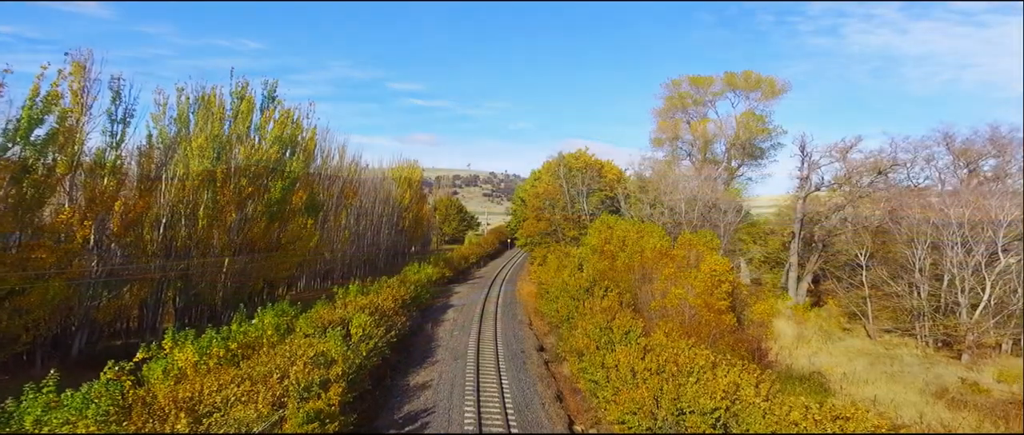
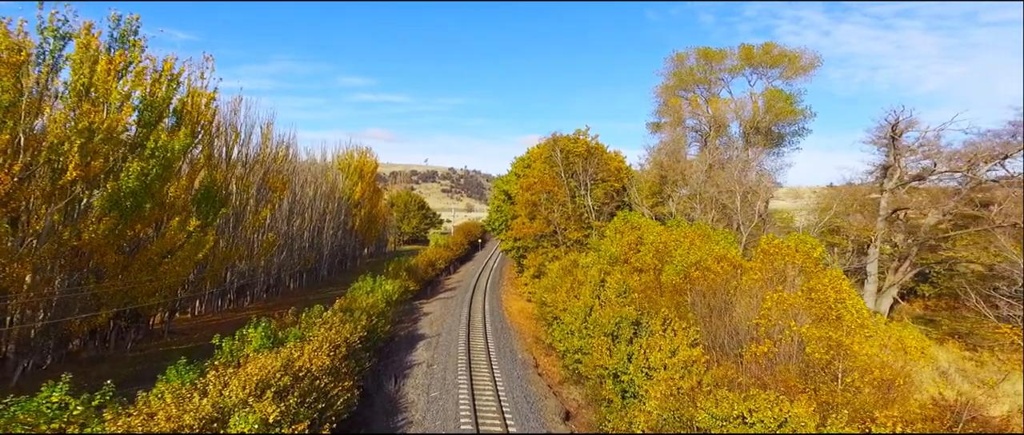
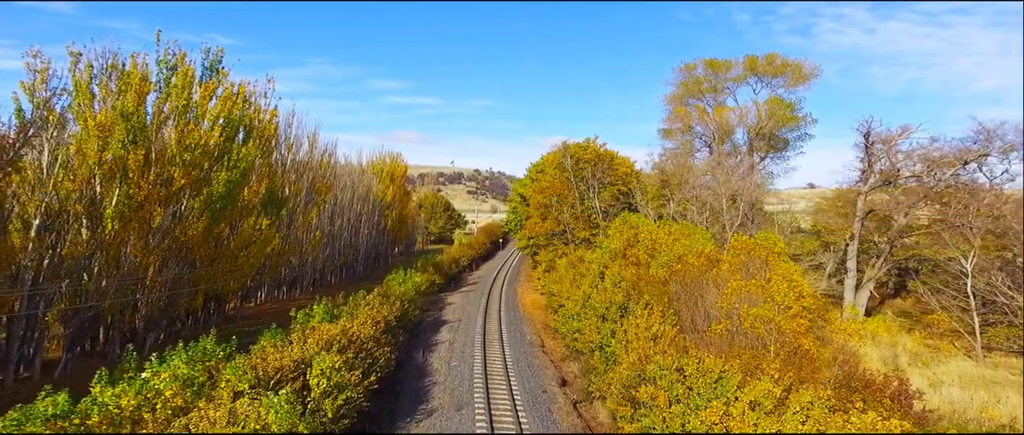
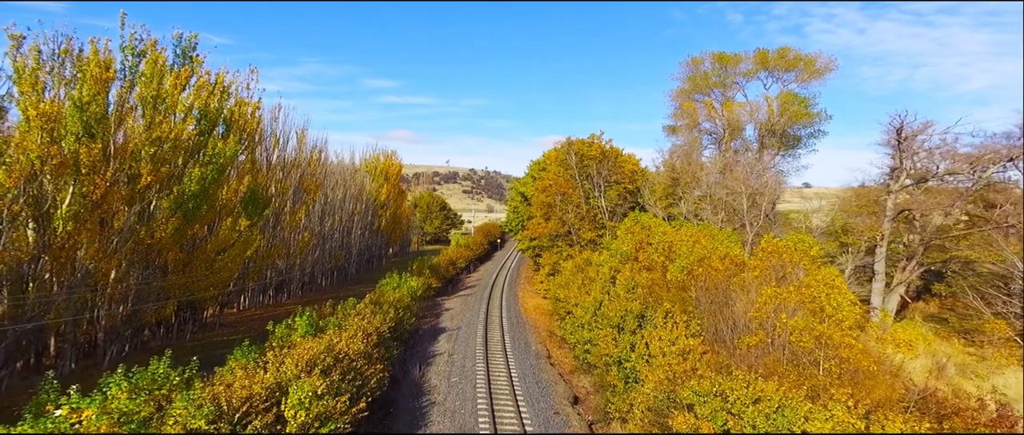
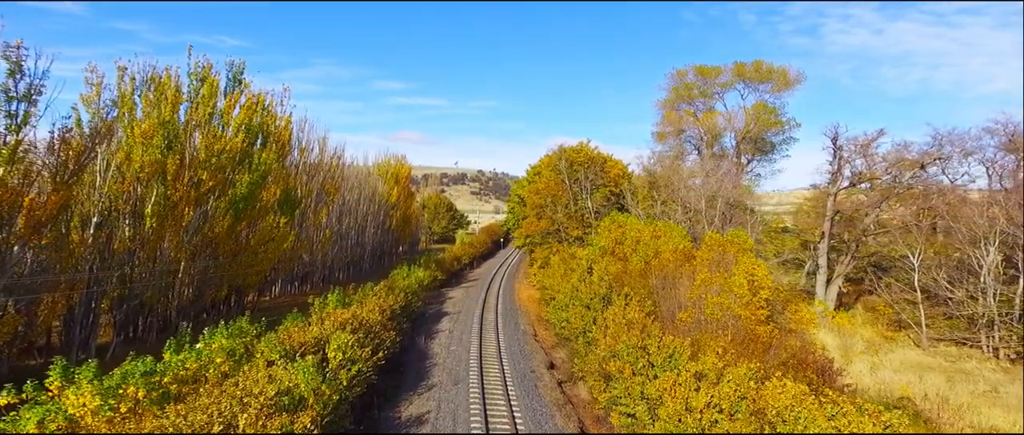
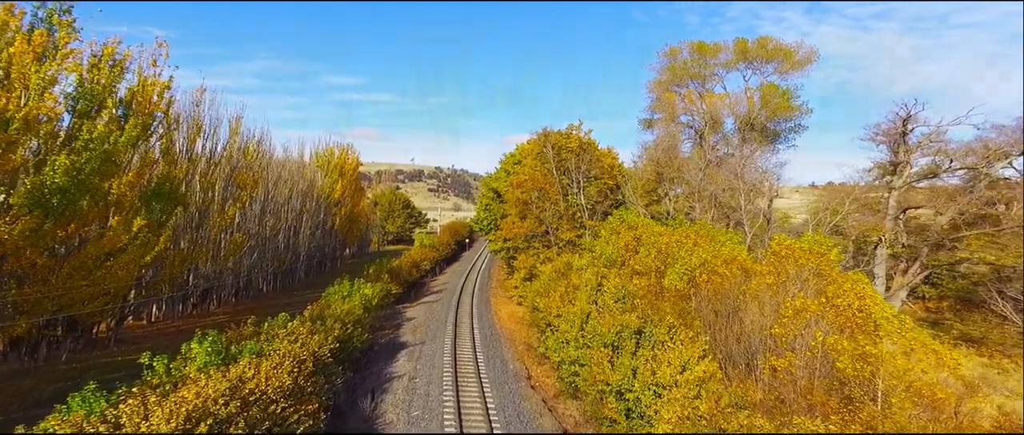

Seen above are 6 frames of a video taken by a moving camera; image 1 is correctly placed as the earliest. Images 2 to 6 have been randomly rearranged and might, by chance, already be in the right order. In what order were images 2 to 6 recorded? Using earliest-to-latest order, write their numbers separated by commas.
5, 3, 4, 2, 6
